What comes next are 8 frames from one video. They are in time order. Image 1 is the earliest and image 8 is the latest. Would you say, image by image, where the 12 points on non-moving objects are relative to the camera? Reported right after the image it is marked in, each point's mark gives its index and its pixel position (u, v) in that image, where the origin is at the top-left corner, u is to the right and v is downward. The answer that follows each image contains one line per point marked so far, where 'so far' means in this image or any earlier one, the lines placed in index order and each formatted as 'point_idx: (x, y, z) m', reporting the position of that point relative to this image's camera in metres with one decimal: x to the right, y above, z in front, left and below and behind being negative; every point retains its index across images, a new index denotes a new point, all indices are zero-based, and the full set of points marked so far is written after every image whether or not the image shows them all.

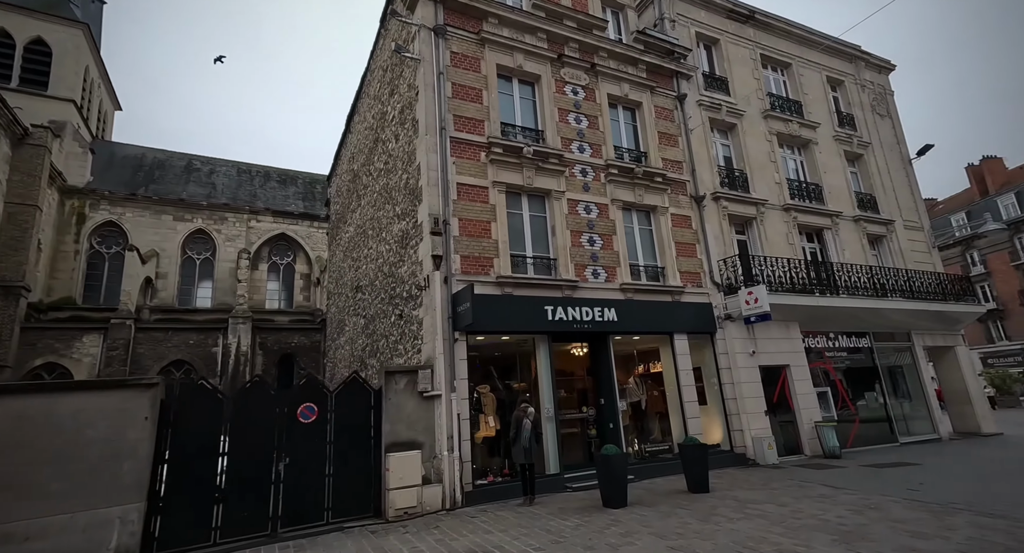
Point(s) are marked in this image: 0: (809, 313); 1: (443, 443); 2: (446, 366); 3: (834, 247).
0: (+7.3, -0.9, +12.0) m
1: (-0.9, -2.3, +6.5) m
2: (-1.0, -1.3, +6.9) m
3: (+9.3, +0.9, +14.0) m
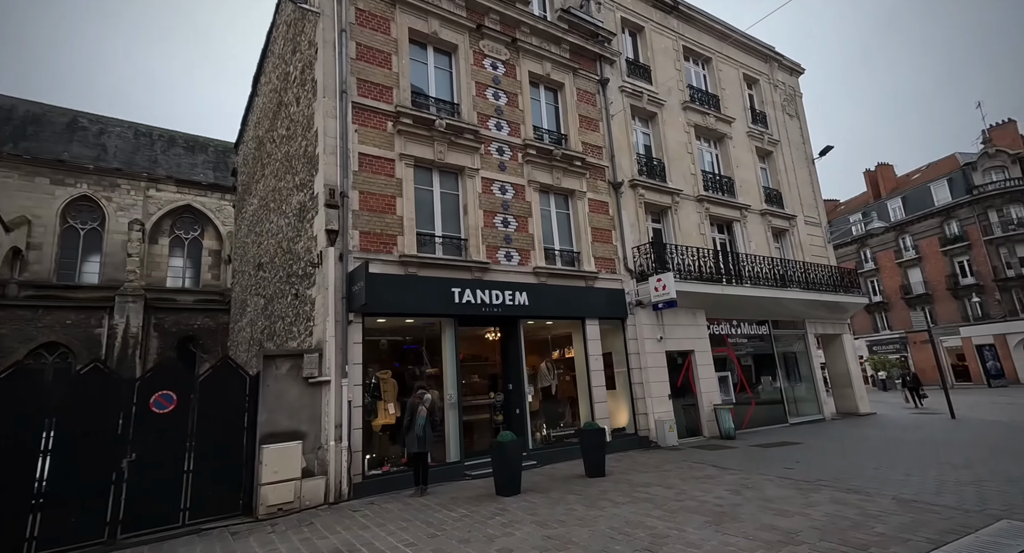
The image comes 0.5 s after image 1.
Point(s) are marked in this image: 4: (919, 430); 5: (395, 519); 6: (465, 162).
0: (+5.2, -0.6, +12.5) m
1: (-2.3, -2.0, +6.1) m
2: (-2.3, -1.0, +6.4) m
3: (+7.0, +1.2, +14.7) m
4: (+10.2, -3.9, +12.2) m
5: (-1.2, -2.5, +5.0) m
6: (-0.8, +2.0, +8.6) m
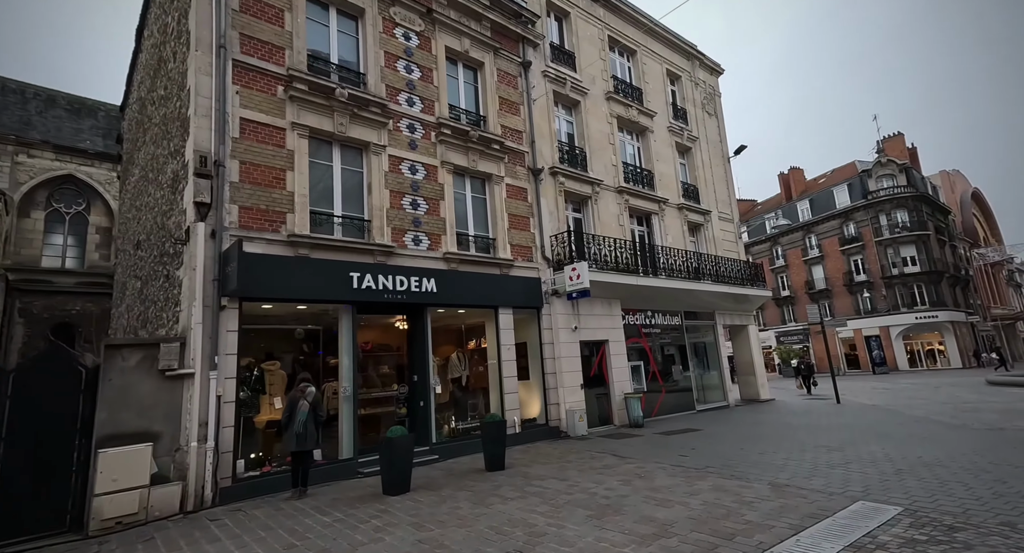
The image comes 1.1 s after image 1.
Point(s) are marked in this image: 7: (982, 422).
0: (+3.0, -0.4, +12.6) m
1: (-3.6, -1.7, +5.3) m
2: (-3.6, -0.7, +5.6) m
3: (+4.6, +1.4, +15.1) m
4: (+8.0, -3.8, +13.1) m
5: (-2.4, -2.3, +4.5) m
6: (-2.4, +2.3, +8.0) m
7: (+10.6, -3.3, +10.9) m
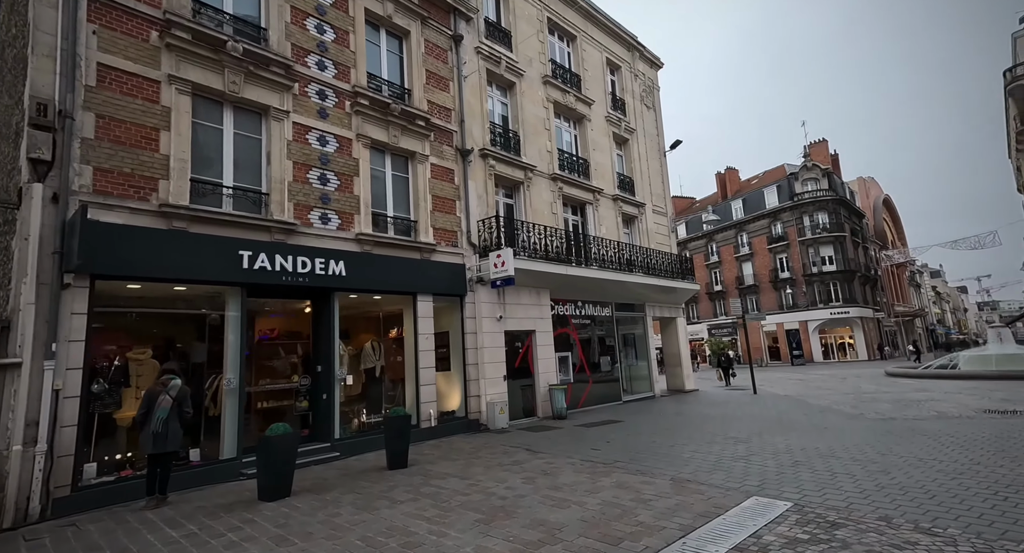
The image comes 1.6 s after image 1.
0: (+1.2, -0.1, +12.4) m
1: (-4.6, -1.4, +4.5) m
2: (-4.7, -0.4, +4.8) m
3: (+2.5, +1.7, +15.0) m
4: (+6.0, -3.6, +13.5) m
5: (-3.4, -2.1, +3.7) m
6: (-3.6, +2.6, +7.1) m
7: (+8.8, -3.3, +11.6) m
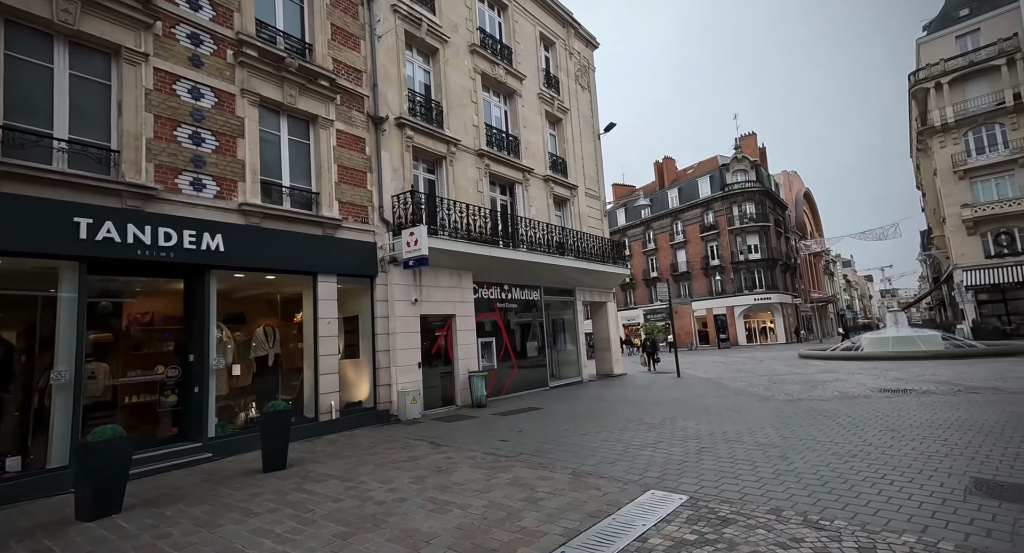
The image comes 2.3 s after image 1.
0: (-0.8, +0.3, +11.9) m
1: (-5.6, -1.2, +3.4) m
2: (-5.7, -0.2, +3.6) m
3: (+0.3, +2.3, +14.5) m
4: (+3.8, -3.2, +13.5) m
5: (-4.3, -1.9, +2.8) m
6: (-4.9, +2.9, +6.0) m
7: (+6.9, -2.9, +12.0) m
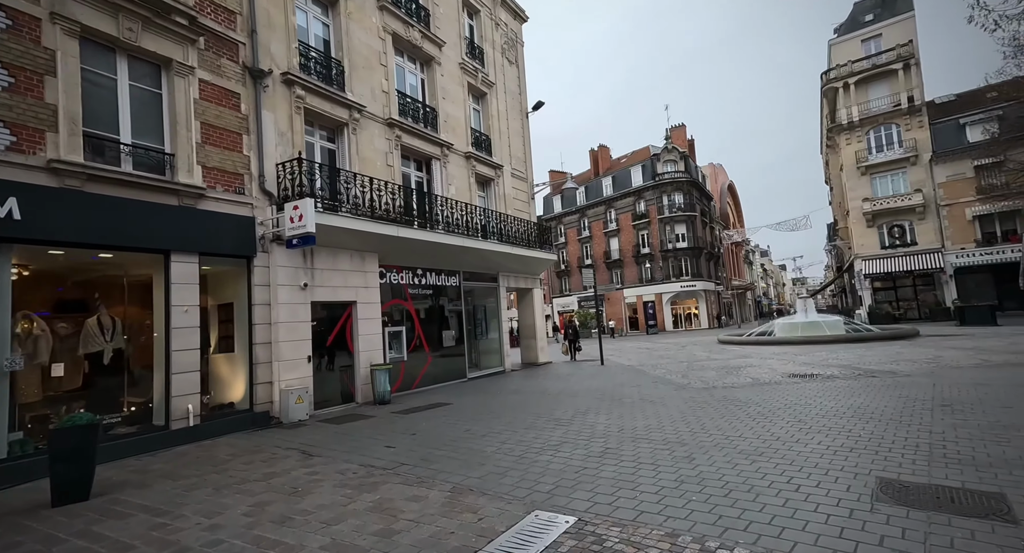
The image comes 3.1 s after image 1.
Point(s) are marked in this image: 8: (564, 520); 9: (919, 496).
0: (-2.8, +0.7, +10.7) m
1: (-6.6, -1.0, +1.7) m
2: (-6.6, 0.0, +1.9) m
3: (-2.0, +2.7, +13.4) m
4: (+1.5, -2.8, +13.1) m
5: (-5.2, -1.7, +1.4) m
6: (-6.1, +3.2, +4.3) m
7: (+4.7, -2.6, +11.9) m
8: (+0.4, -1.8, +3.6) m
9: (+3.3, -1.8, +3.9) m
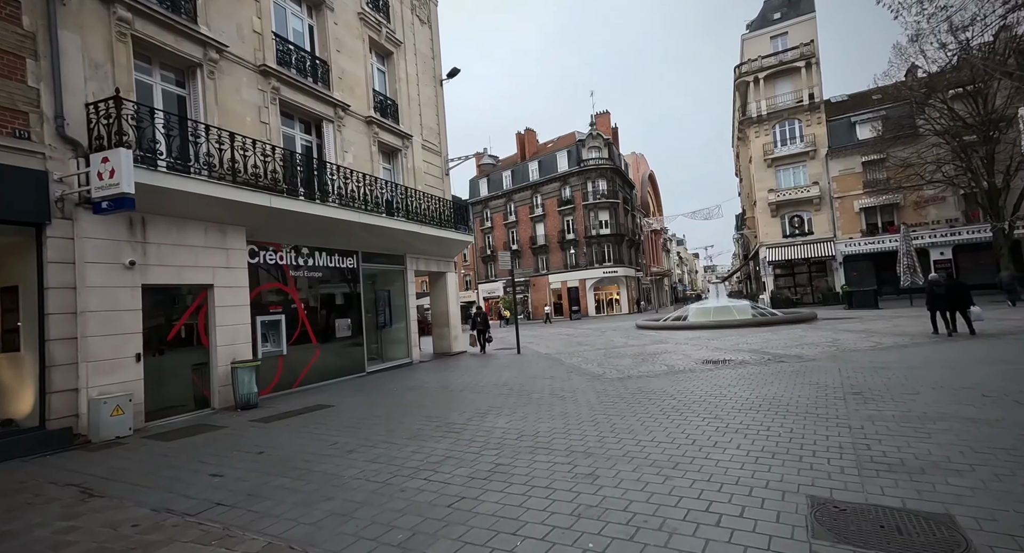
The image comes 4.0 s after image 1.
0: (-4.7, +1.1, +8.9) m
1: (-7.1, -0.9, -0.5) m
2: (-7.2, +0.2, -0.3) m
3: (-4.4, +3.2, +11.6) m
4: (-0.8, -2.3, +12.0) m
5: (-5.7, -1.6, -0.6) m
6: (-7.0, +3.4, +2.0) m
7: (+2.5, -2.2, +11.3) m
8: (-0.5, -1.6, +2.4) m
9: (+2.2, -1.6, +3.1) m
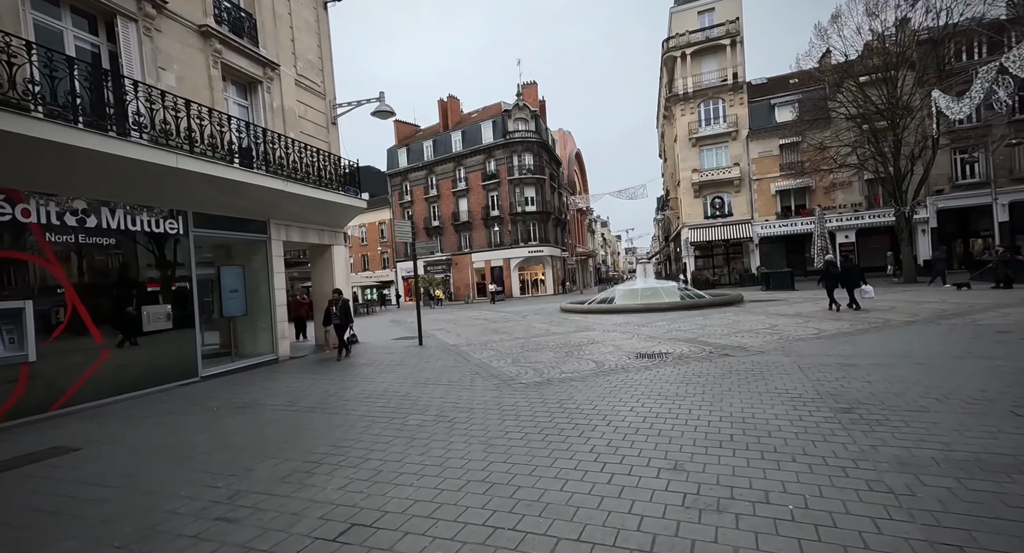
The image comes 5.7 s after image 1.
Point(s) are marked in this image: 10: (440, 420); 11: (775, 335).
0: (-6.3, +1.5, +5.4) m
1: (-7.3, -0.8, -4.2) m
2: (-7.4, +0.2, -4.1) m
3: (-6.3, +3.7, +8.0) m
4: (-3.0, -1.8, +9.2) m
5: (-5.9, -1.6, -4.1) m
6: (-7.5, +3.5, -1.9) m
7: (+0.4, -1.7, +9.0) m
8: (-1.2, -1.5, -0.3) m
9: (+1.4, -1.5, +0.8) m
10: (-0.8, -1.7, +5.9) m
11: (+6.3, -1.4, +11.5) m
